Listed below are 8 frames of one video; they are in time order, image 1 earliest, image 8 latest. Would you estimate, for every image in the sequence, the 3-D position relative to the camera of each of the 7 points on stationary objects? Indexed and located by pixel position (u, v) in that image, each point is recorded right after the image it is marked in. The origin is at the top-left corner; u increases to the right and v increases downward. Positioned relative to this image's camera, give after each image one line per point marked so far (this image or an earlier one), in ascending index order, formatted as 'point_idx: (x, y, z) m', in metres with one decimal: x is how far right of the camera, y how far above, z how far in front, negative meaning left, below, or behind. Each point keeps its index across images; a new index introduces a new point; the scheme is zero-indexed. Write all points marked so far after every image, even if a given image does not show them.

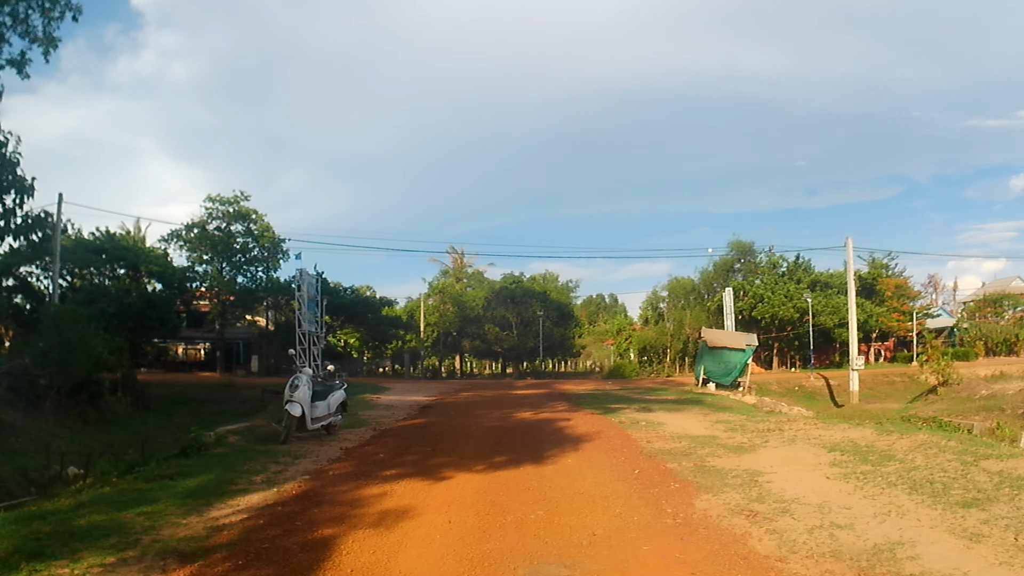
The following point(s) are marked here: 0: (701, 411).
0: (+4.5, -2.9, +18.3) m
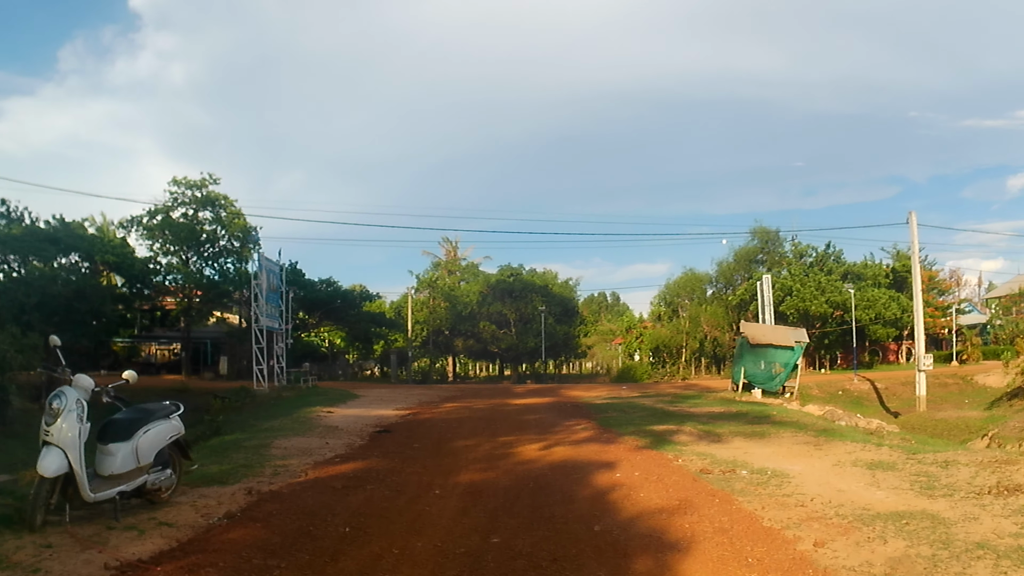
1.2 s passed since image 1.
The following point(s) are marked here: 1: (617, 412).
0: (+4.4, -2.3, +12.1) m
1: (+2.5, -2.9, +18.3) m
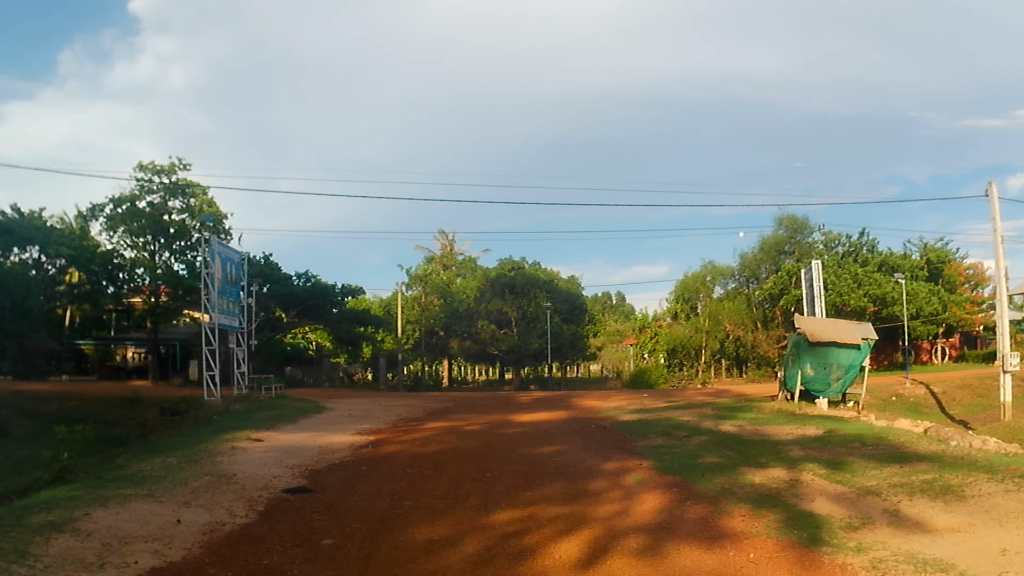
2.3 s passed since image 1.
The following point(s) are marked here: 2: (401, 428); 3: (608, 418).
0: (+4.5, -1.9, +7.0) m
1: (+2.6, -2.5, +13.2) m
2: (-2.1, -2.7, +15.0) m
3: (+2.3, -3.1, +18.1) m
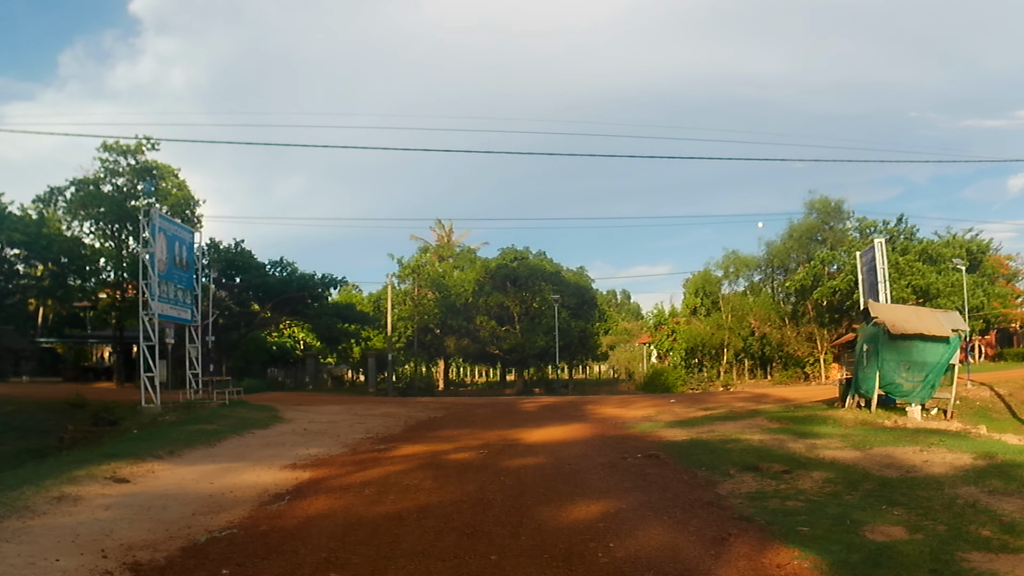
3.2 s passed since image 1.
0: (+4.6, -1.4, +2.6) m
1: (+2.6, -2.0, +8.8) m
2: (-2.0, -2.3, +10.6) m
3: (+2.4, -2.6, +13.7) m
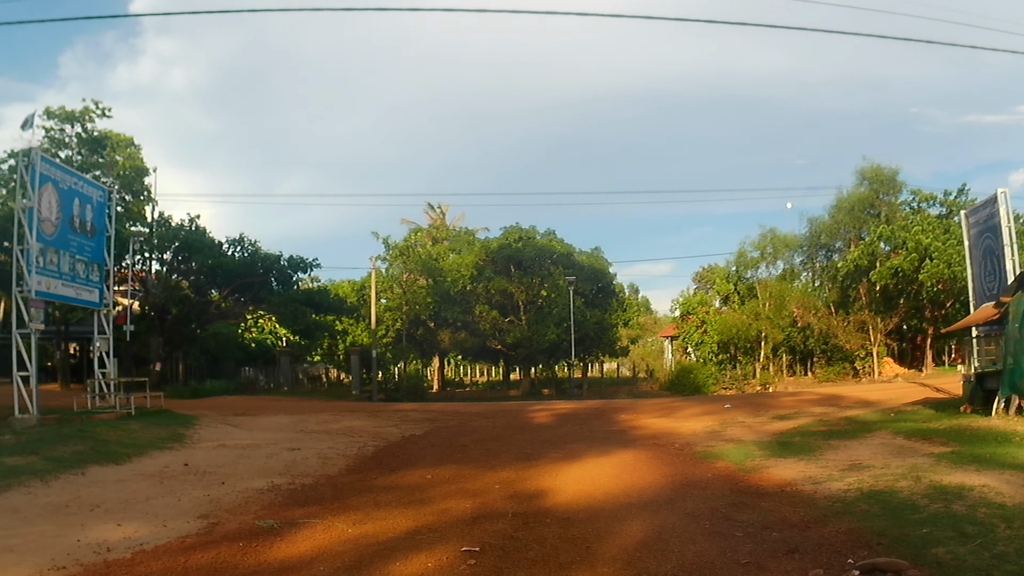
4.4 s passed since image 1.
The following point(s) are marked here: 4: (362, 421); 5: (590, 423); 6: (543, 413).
0: (+4.7, -0.8, -3.0) m
1: (+2.8, -1.4, +3.2) m
2: (-1.9, -1.7, +5.0) m
3: (+2.5, -2.0, +8.1) m
4: (-3.1, -2.7, +15.5) m
5: (+1.5, -2.6, +14.8) m
6: (+0.6, -2.7, +16.7) m
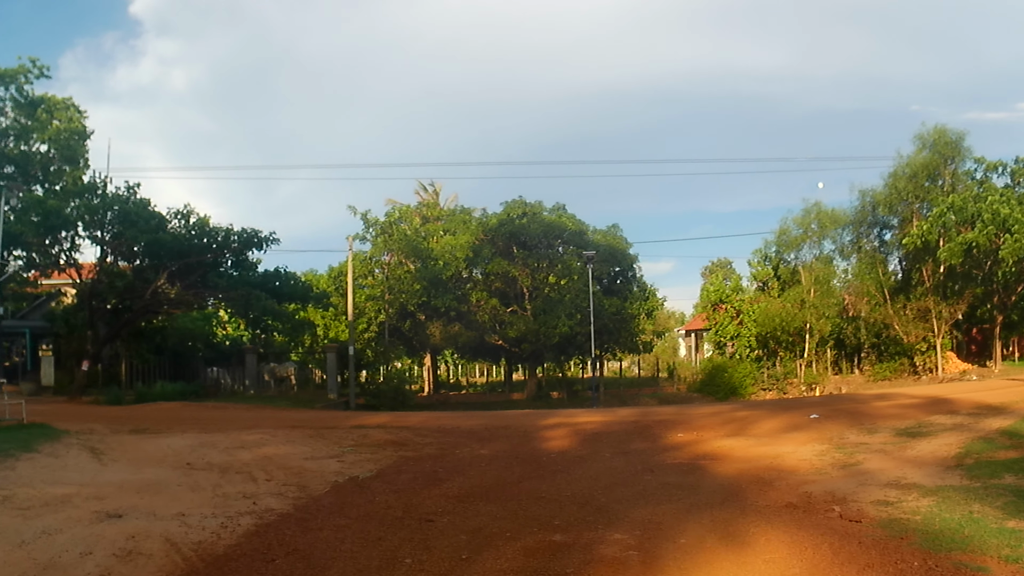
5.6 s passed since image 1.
0: (+4.8, -0.2, -8.1) m
1: (+2.8, -0.8, -1.9) m
2: (-1.8, -1.1, 0.0) m
3: (+2.6, -1.4, +3.0) m
4: (-3.0, -2.1, +10.5) m
5: (+1.6, -2.0, +9.8) m
6: (+0.7, -2.1, +11.6) m
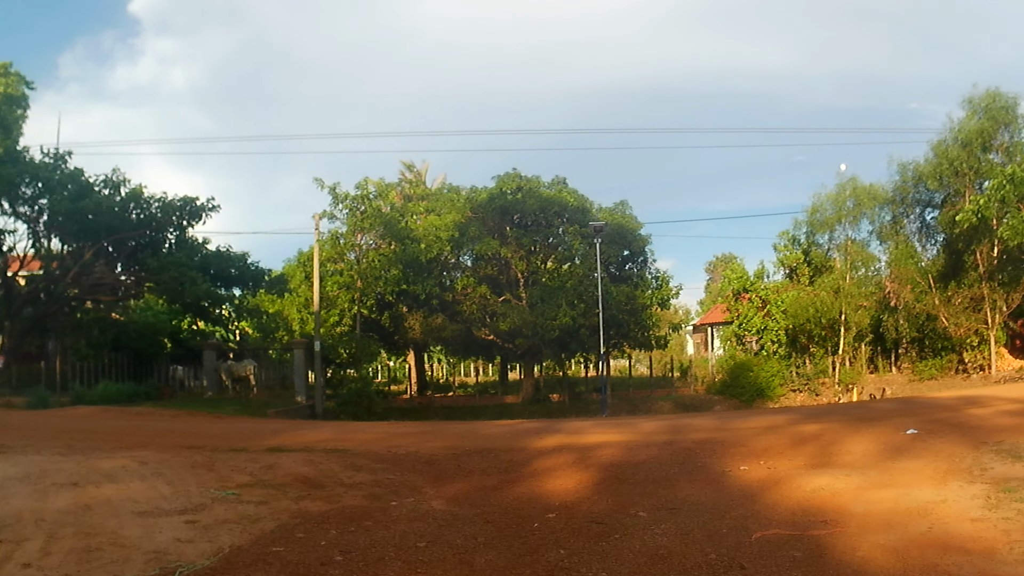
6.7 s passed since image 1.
0: (+4.5, +0.2, -11.8) m
1: (+2.6, -0.4, -5.5) m
2: (-2.0, -0.7, -3.7) m
3: (+2.4, -1.0, -0.6) m
4: (-3.2, -1.7, +6.8) m
5: (+1.4, -1.6, +6.1) m
6: (+0.5, -1.7, +7.9) m
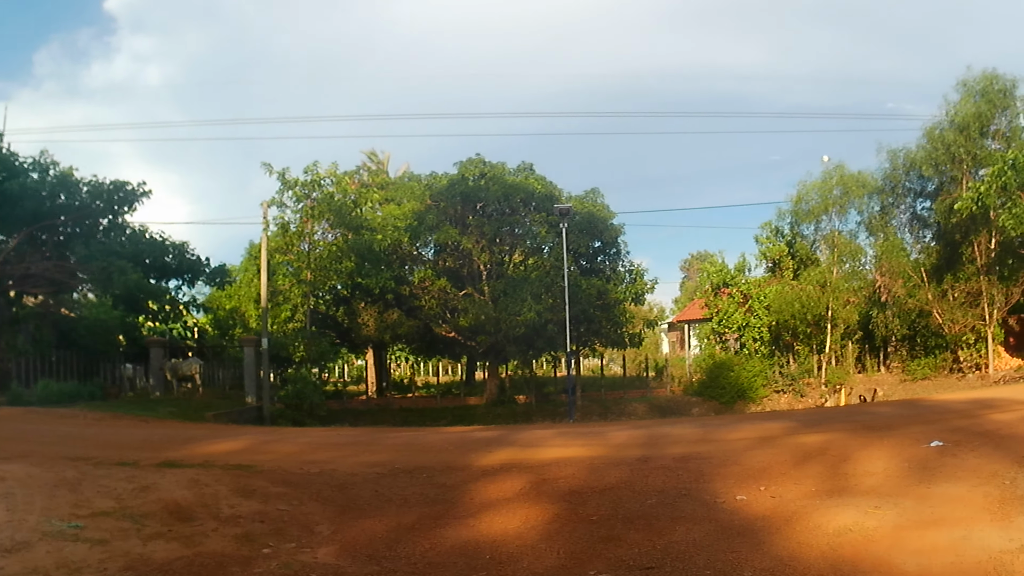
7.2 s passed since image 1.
0: (+4.6, +0.4, -13.3) m
1: (+2.5, -0.3, -7.2) m
2: (-2.3, -0.5, -5.5) m
3: (+2.1, -0.8, -2.3) m
4: (-3.7, -1.5, +5.0) m
5: (+0.9, -1.5, +4.4) m
6: (0.0, -1.5, +6.2) m
